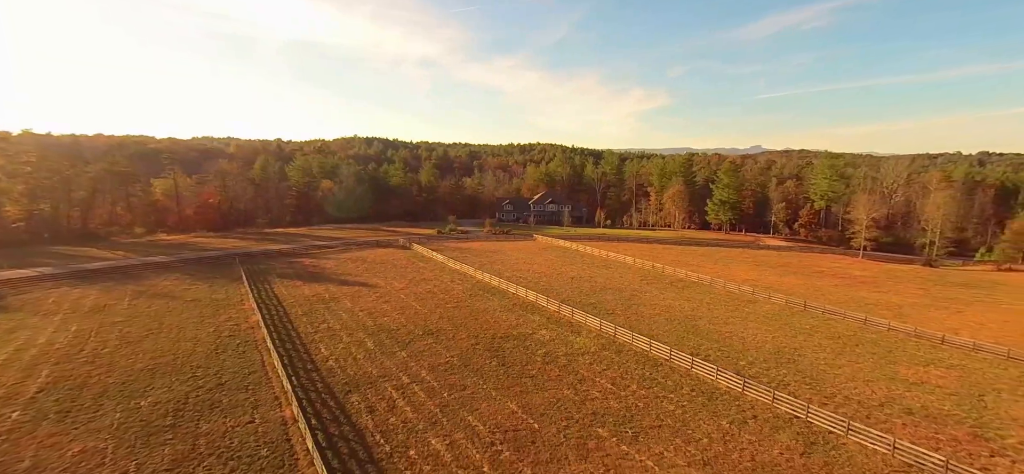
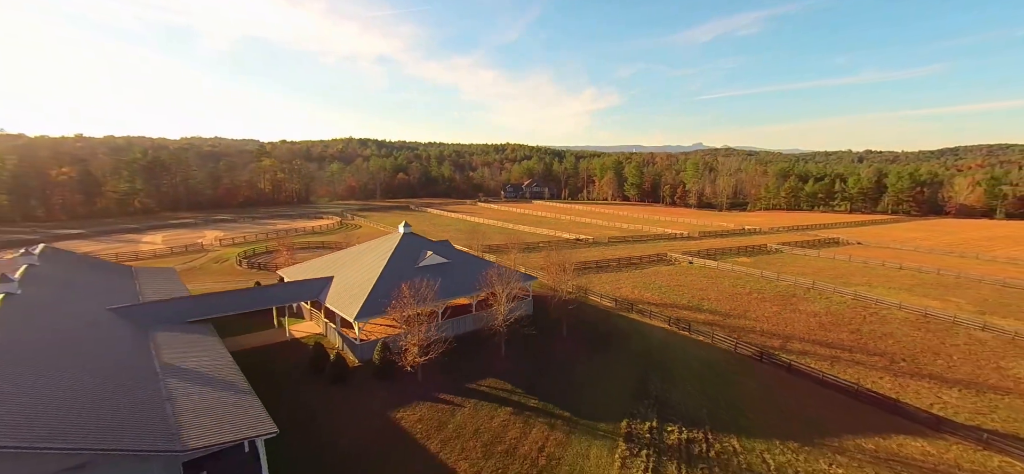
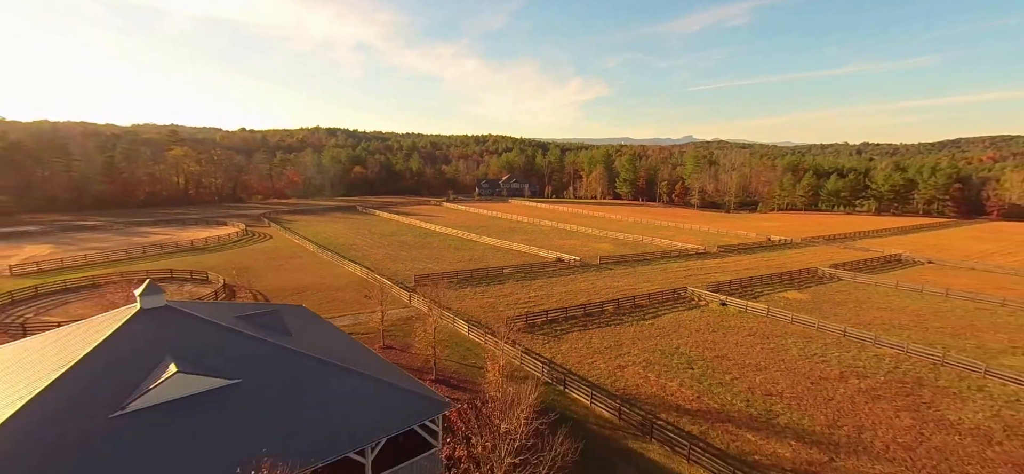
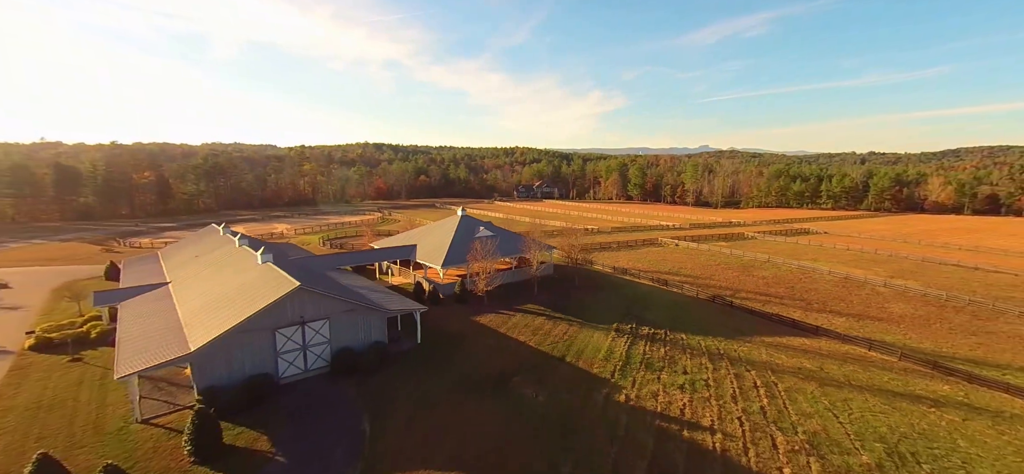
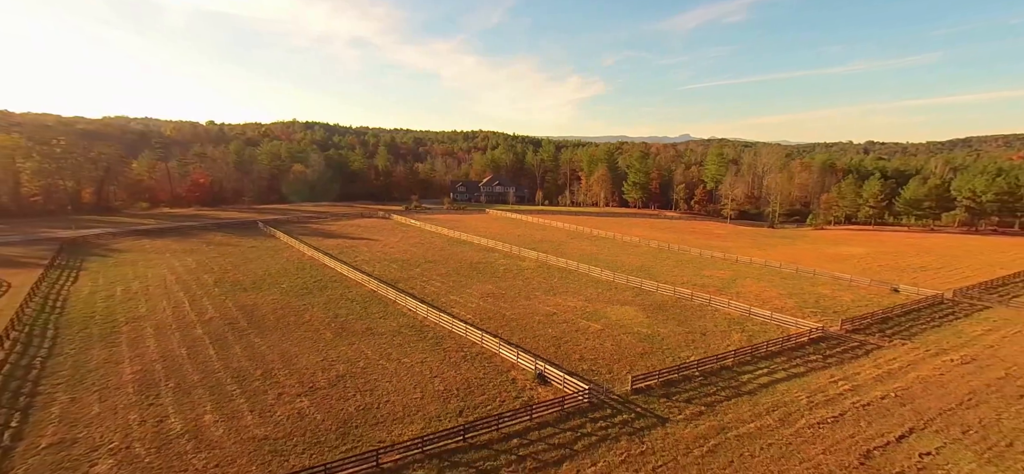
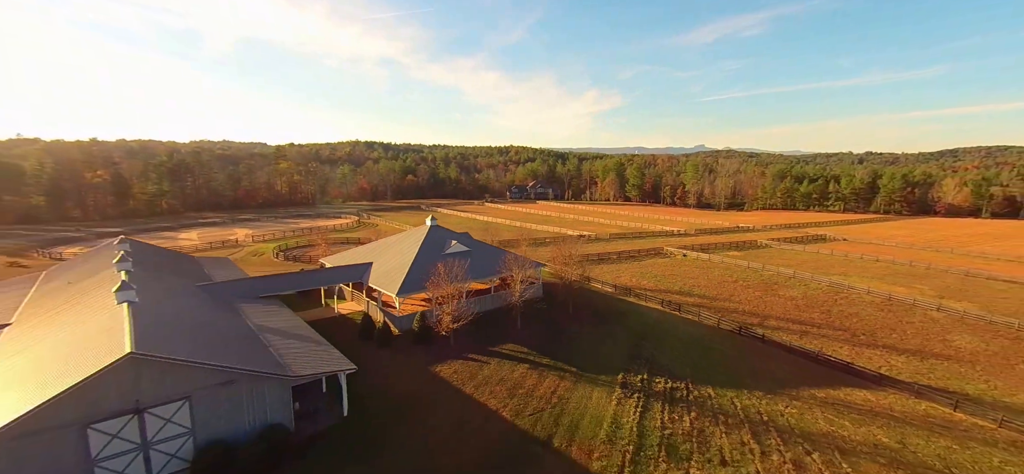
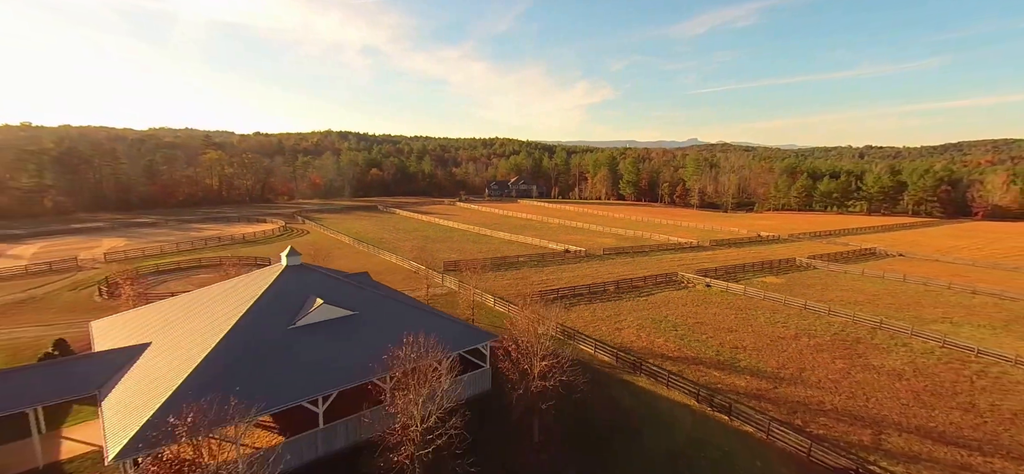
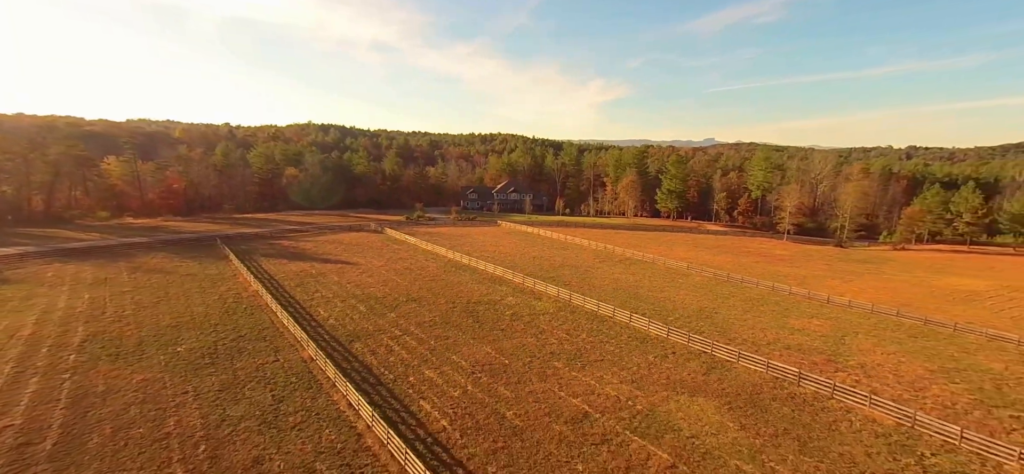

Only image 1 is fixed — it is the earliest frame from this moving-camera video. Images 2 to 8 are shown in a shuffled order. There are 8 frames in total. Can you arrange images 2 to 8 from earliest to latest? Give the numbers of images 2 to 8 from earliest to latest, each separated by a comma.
8, 5, 3, 7, 2, 6, 4
